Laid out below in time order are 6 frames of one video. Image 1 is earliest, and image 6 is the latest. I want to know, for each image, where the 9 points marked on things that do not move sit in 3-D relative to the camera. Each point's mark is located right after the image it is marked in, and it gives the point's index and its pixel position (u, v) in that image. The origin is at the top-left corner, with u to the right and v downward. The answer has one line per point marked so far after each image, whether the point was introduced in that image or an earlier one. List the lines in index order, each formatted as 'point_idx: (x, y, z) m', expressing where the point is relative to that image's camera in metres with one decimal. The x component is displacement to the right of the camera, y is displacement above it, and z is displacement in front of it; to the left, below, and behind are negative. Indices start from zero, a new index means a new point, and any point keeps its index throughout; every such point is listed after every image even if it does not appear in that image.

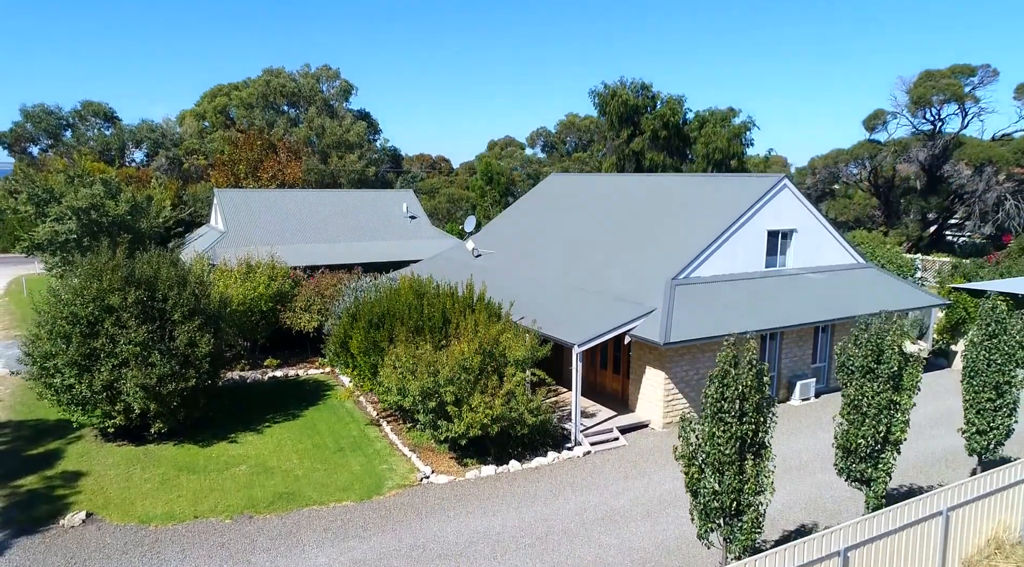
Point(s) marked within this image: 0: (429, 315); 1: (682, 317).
0: (-1.8, -0.7, +16.8) m
1: (+3.9, -0.8, +17.5) m
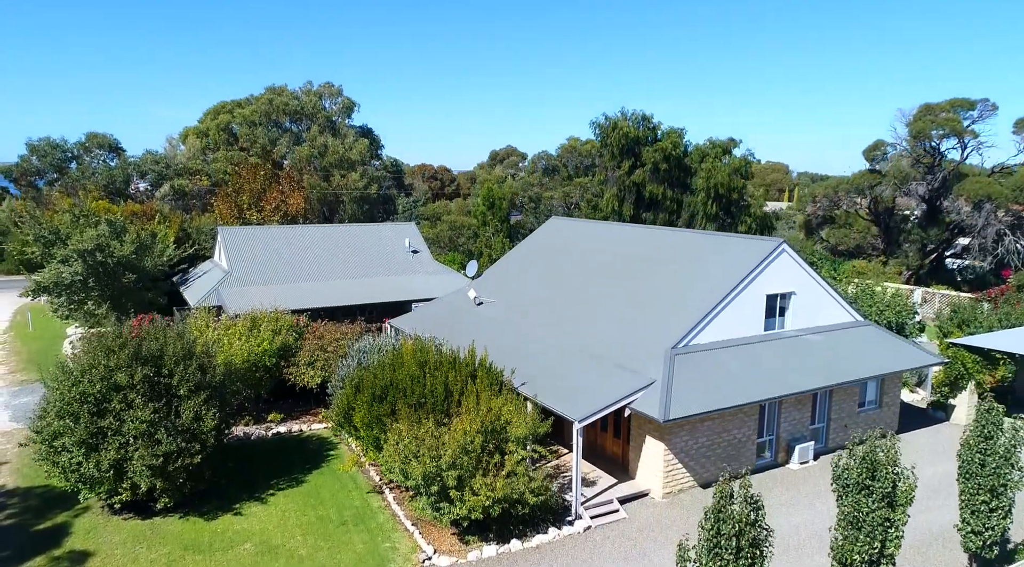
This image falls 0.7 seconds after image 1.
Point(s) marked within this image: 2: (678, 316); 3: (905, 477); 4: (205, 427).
0: (-1.8, -2.3, +17.0) m
1: (+3.9, -2.4, +17.7) m
2: (+4.3, -0.9, +19.9) m
3: (+5.4, -2.6, +10.5) m
4: (-6.4, -3.0, +16.2) m
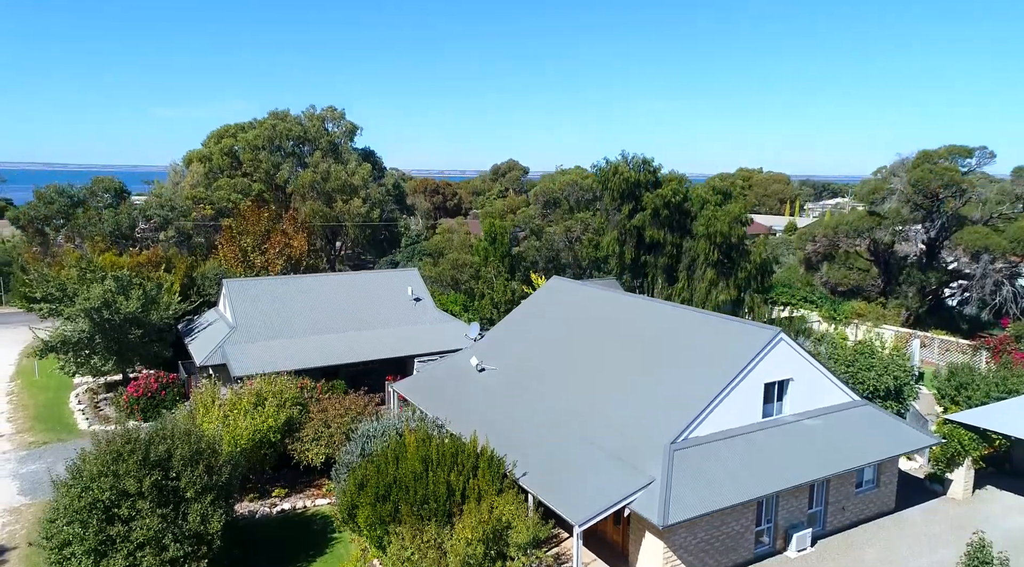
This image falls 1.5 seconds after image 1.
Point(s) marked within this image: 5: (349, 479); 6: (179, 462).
0: (-1.8, -4.6, +17.3) m
1: (+3.9, -4.7, +18.0) m
2: (+4.3, -3.2, +20.2) m
3: (+5.4, -4.8, +10.8) m
4: (-6.4, -5.3, +16.5) m
5: (-4.0, -4.8, +19.0) m
6: (-7.1, -3.8, +16.6) m
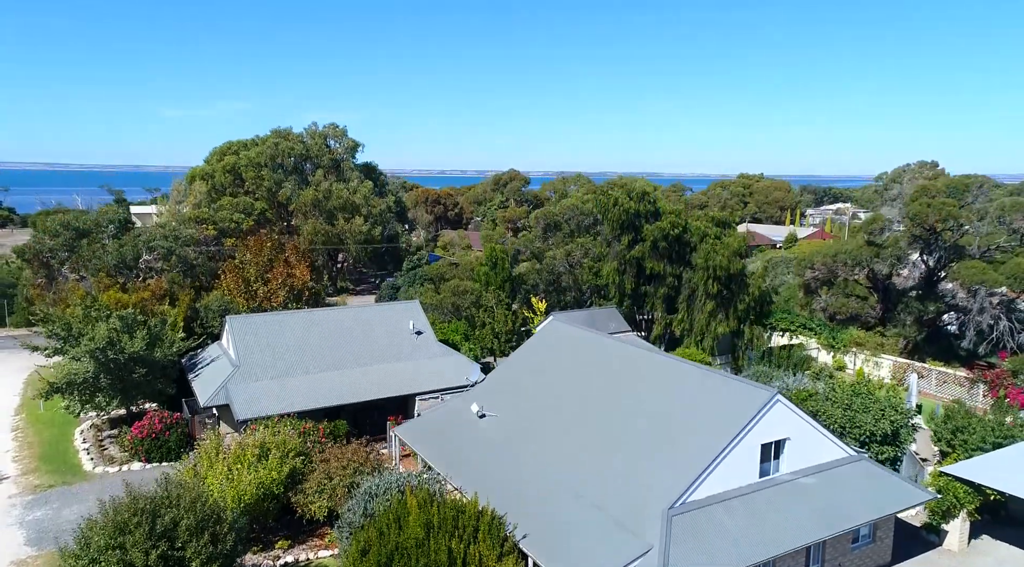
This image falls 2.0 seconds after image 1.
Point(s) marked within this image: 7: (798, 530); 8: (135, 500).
0: (-1.8, -6.2, +17.6) m
1: (+3.9, -6.3, +18.3) m
2: (+4.3, -4.9, +20.5) m
3: (+5.4, -6.4, +11.1) m
4: (-6.4, -6.9, +16.8) m
5: (-4.0, -6.4, +19.3) m
6: (-7.1, -5.4, +16.9) m
7: (+7.3, -6.3, +19.8) m
8: (-8.4, -4.8, +17.3) m
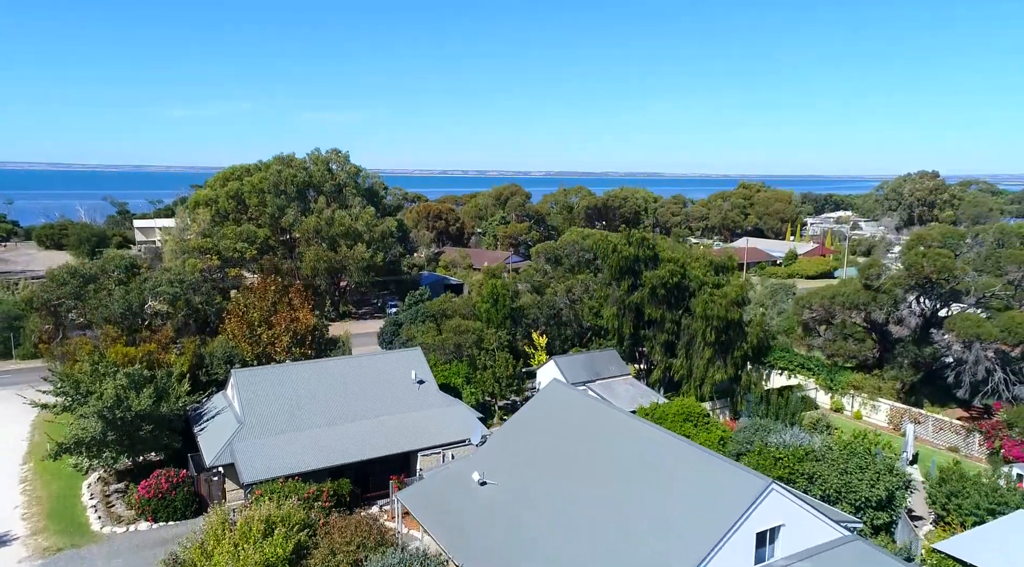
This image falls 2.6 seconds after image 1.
0: (-1.7, -8.7, +18.1) m
1: (+3.9, -8.8, +18.8) m
2: (+4.3, -7.4, +21.0) m
3: (+5.4, -8.8, +11.6) m
4: (-6.4, -9.3, +17.3) m
5: (-4.0, -8.9, +19.8) m
6: (-7.1, -7.9, +17.5) m
7: (+7.4, -8.8, +20.3) m
8: (-8.4, -7.3, +17.9) m
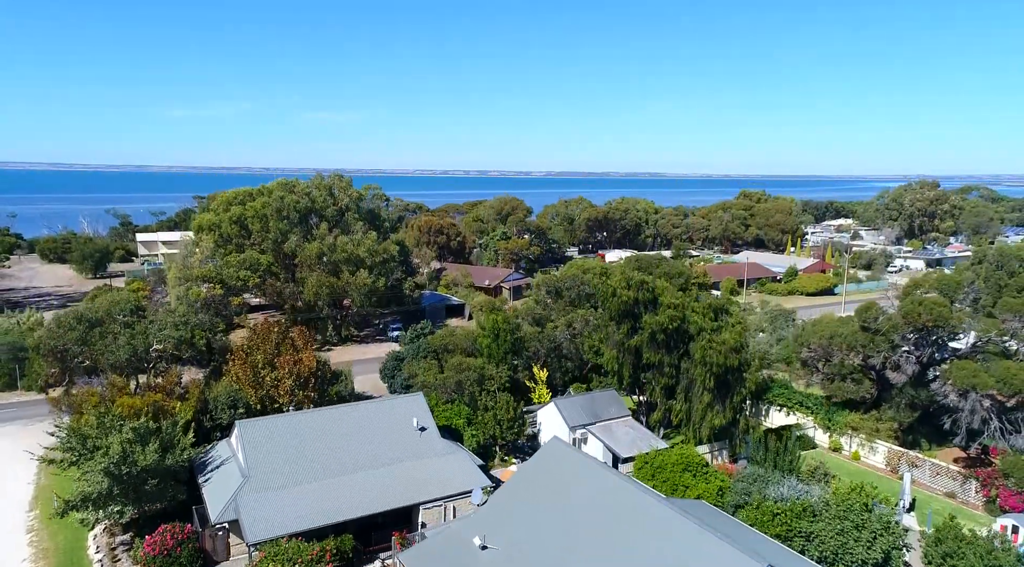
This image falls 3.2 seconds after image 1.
0: (-1.7, -11.0, +18.5) m
1: (+4.0, -11.2, +19.2) m
2: (+4.3, -9.8, +21.4) m
3: (+5.4, -11.2, +12.0) m
4: (-6.4, -11.7, +17.8) m
5: (-3.9, -11.2, +20.3) m
6: (-7.1, -10.2, +17.9) m
7: (+7.4, -11.2, +20.7) m
8: (-8.4, -9.6, +18.3) m
